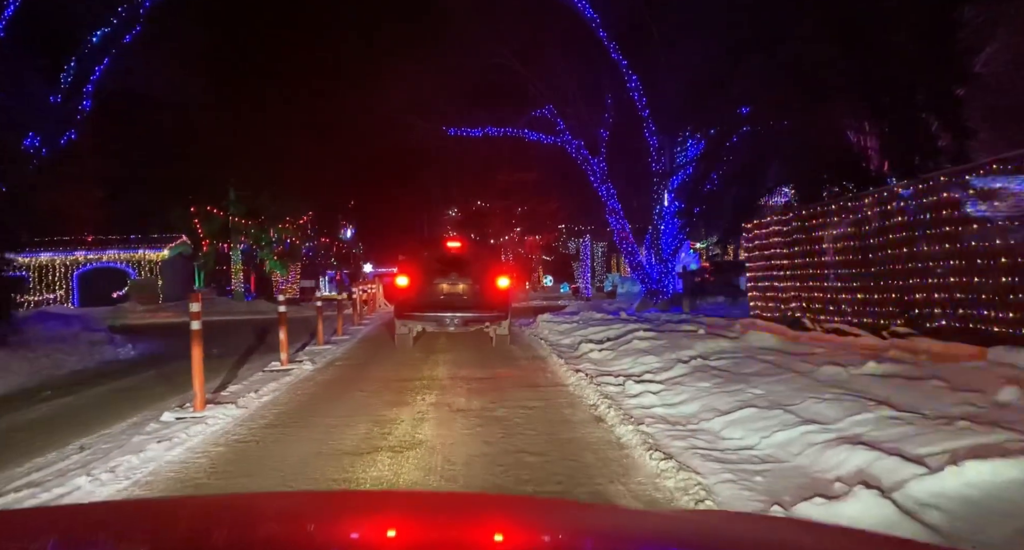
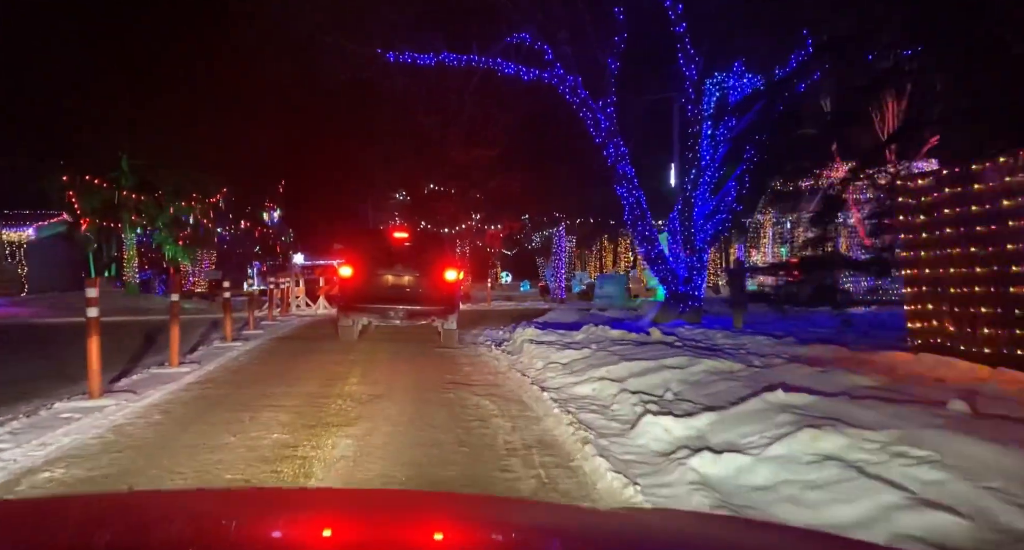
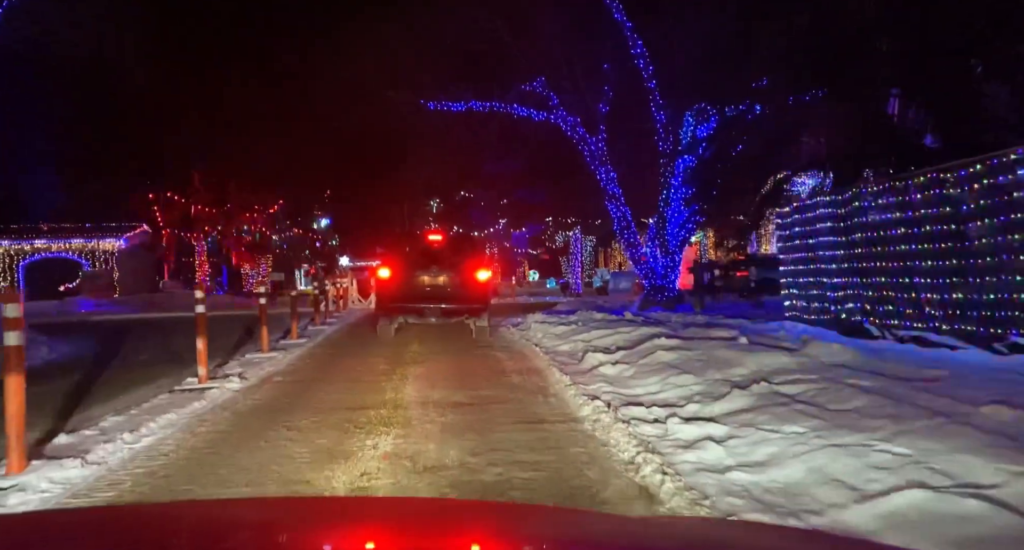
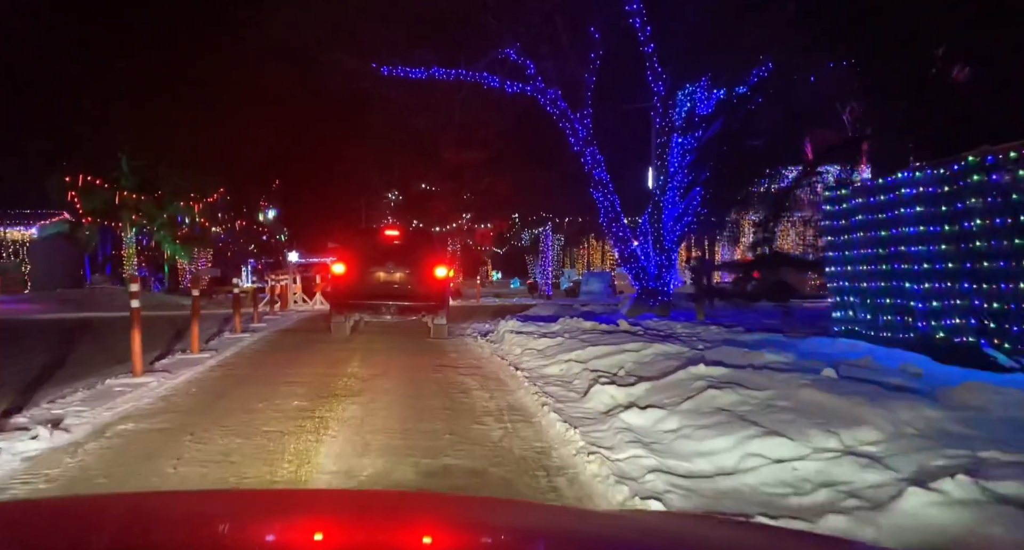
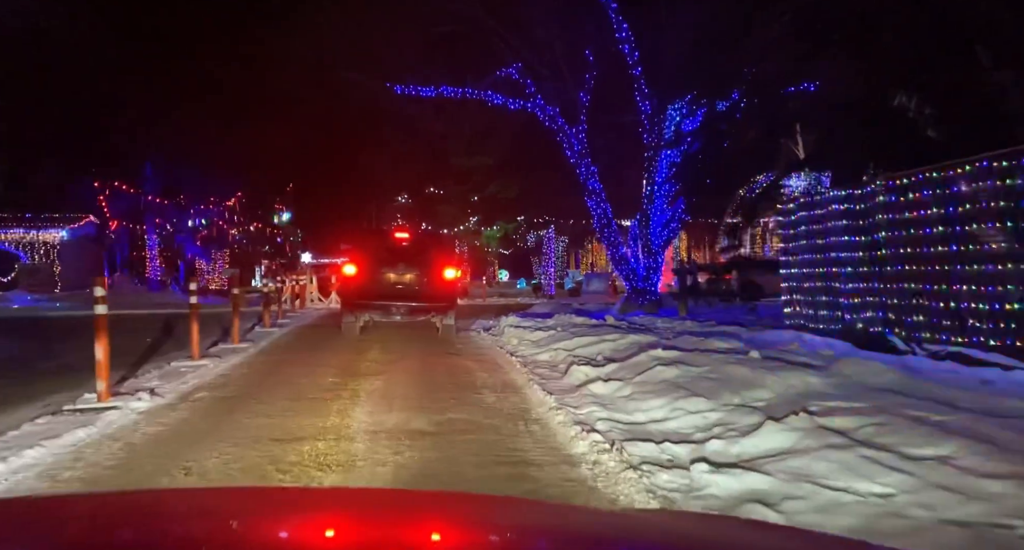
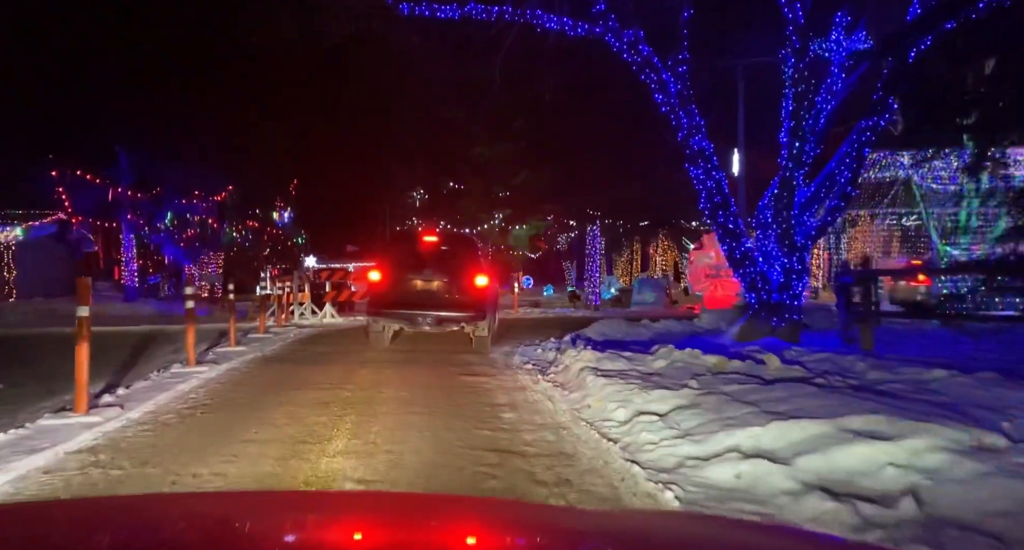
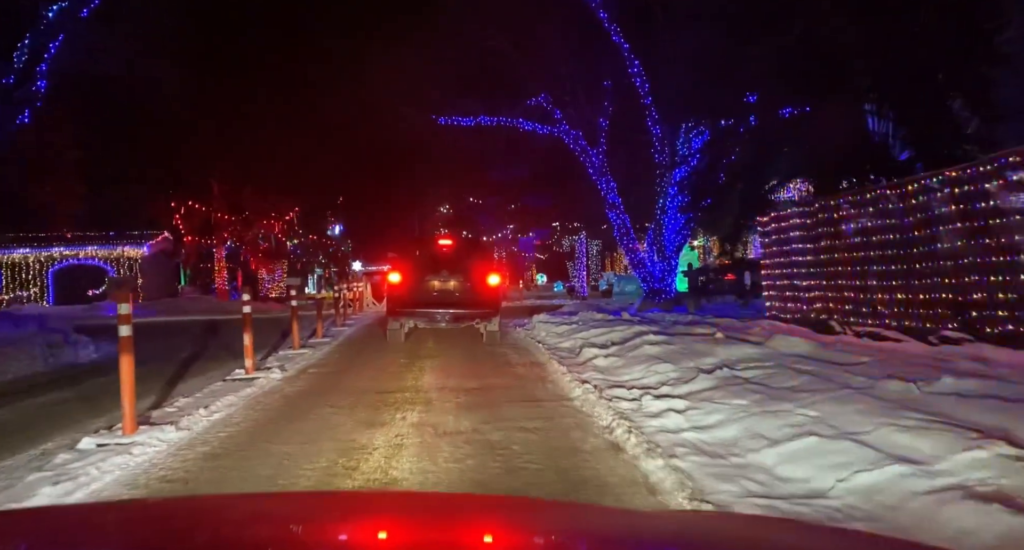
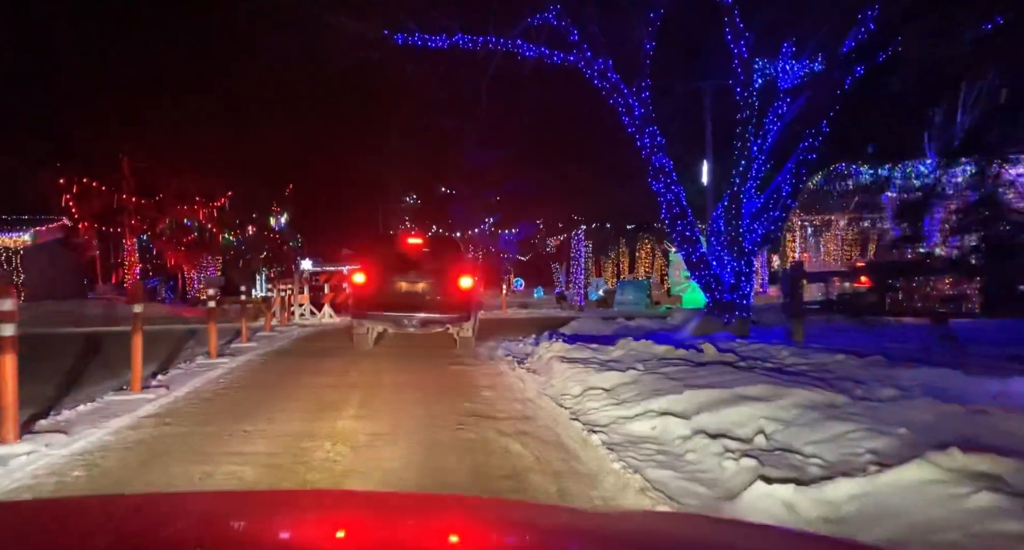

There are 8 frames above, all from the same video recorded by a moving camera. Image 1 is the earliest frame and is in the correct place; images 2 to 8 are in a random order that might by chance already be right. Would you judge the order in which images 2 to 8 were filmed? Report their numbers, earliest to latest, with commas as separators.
7, 3, 5, 4, 2, 8, 6
